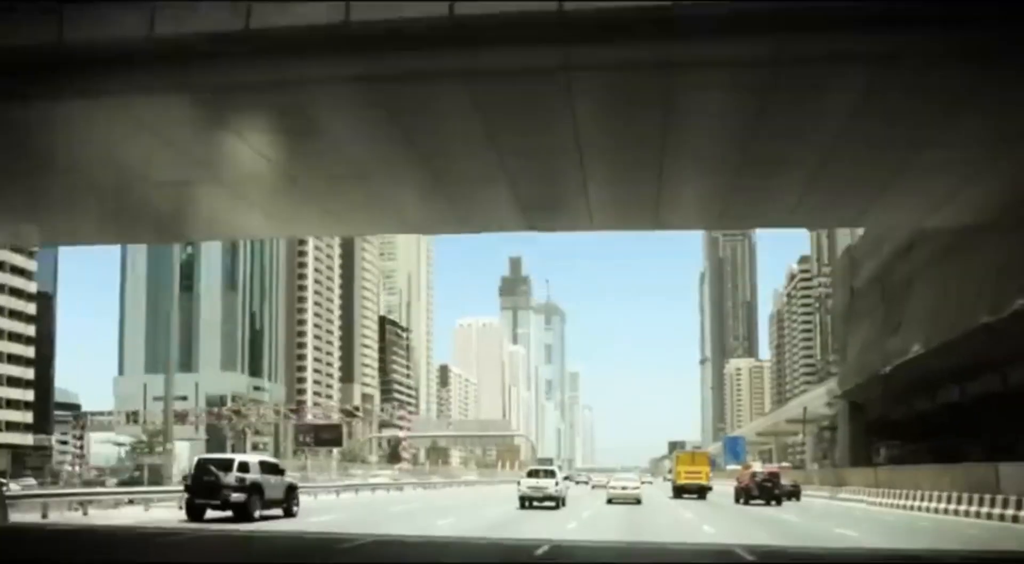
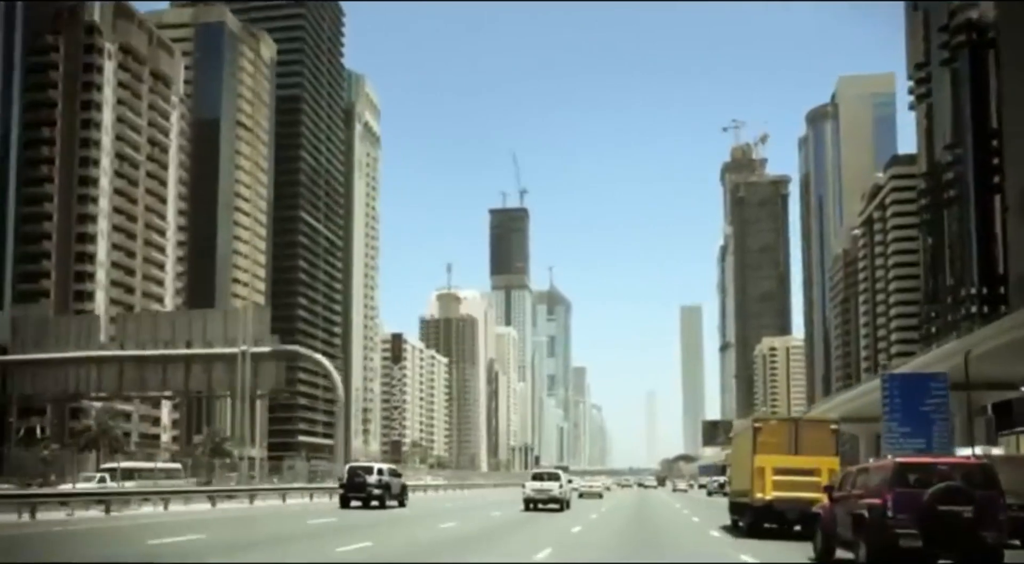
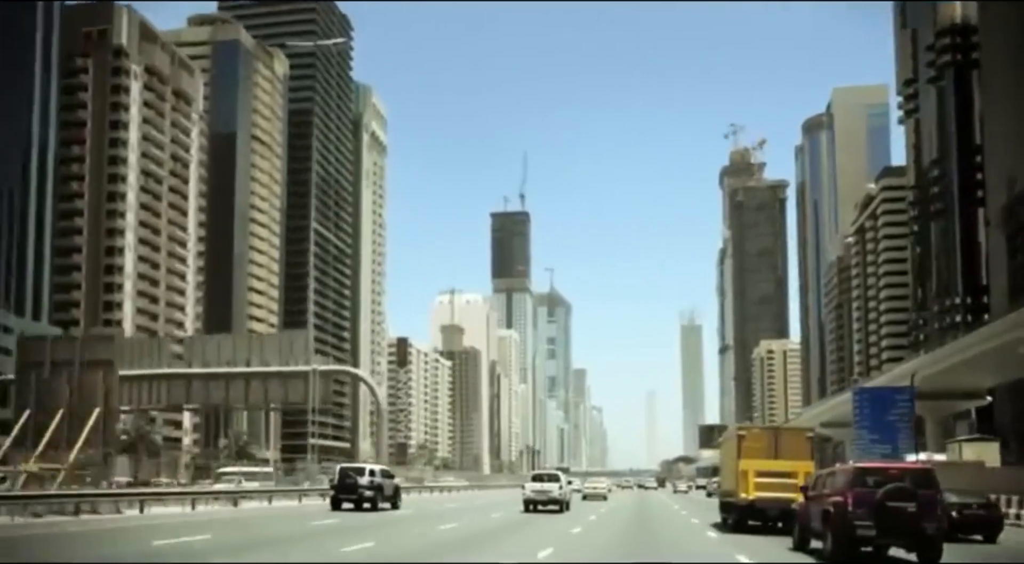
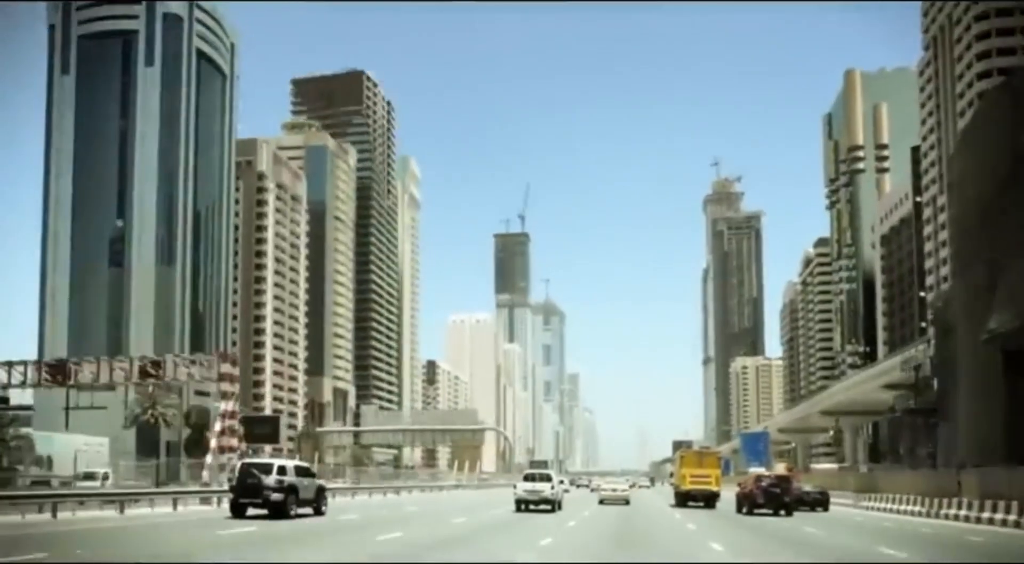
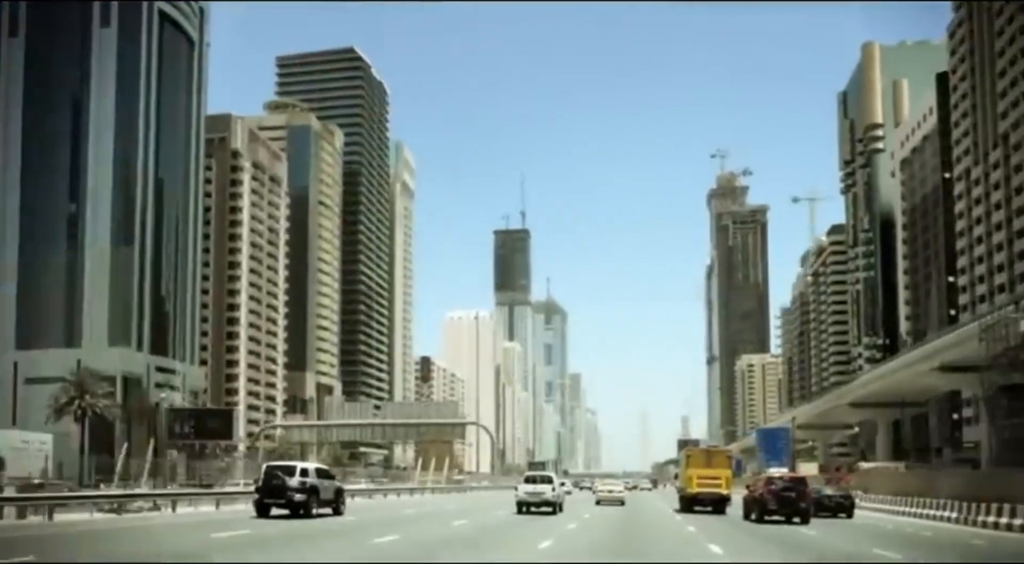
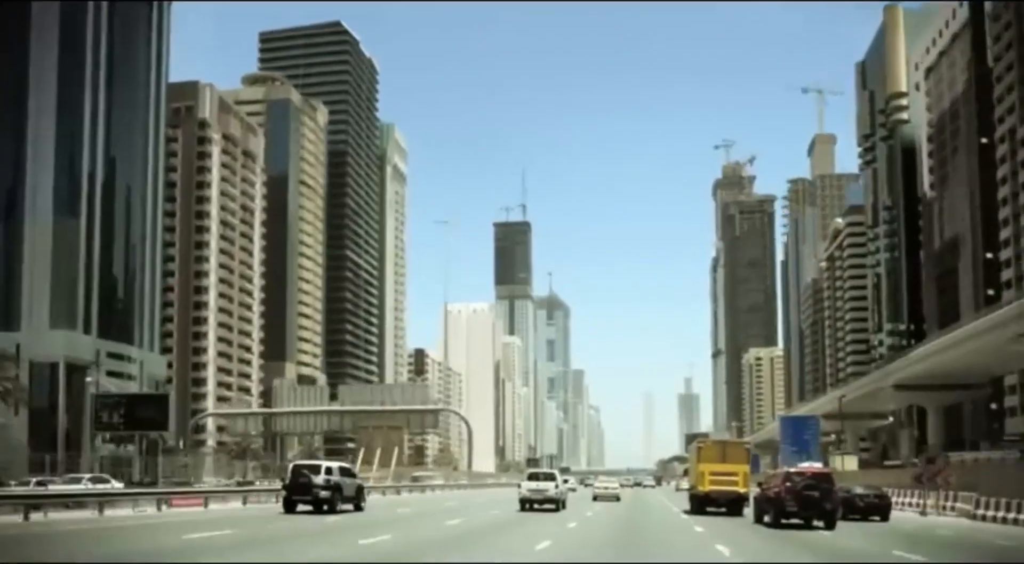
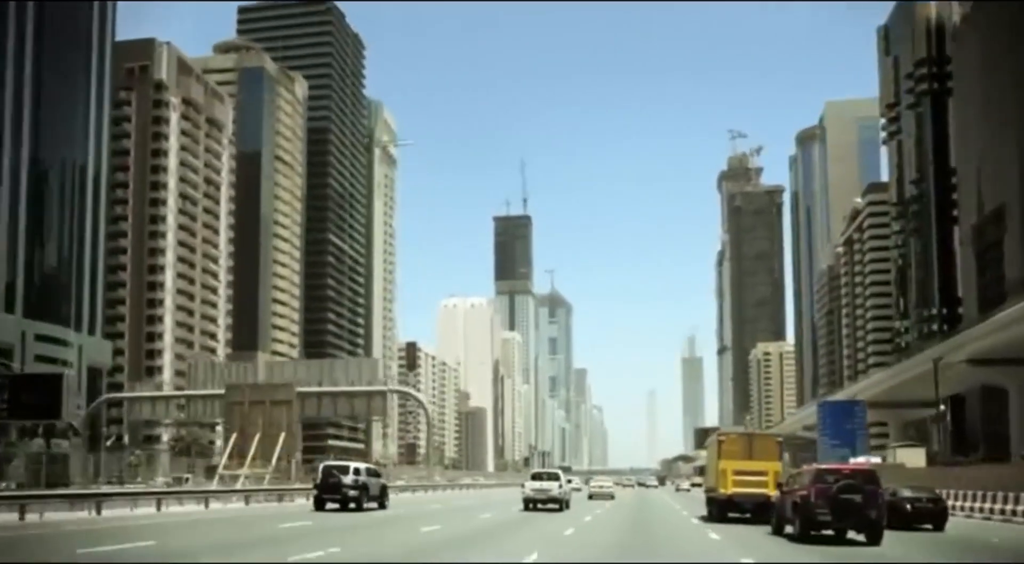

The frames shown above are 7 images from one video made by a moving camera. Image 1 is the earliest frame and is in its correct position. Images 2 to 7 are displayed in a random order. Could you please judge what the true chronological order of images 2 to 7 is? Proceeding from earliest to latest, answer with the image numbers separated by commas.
4, 5, 6, 7, 3, 2
